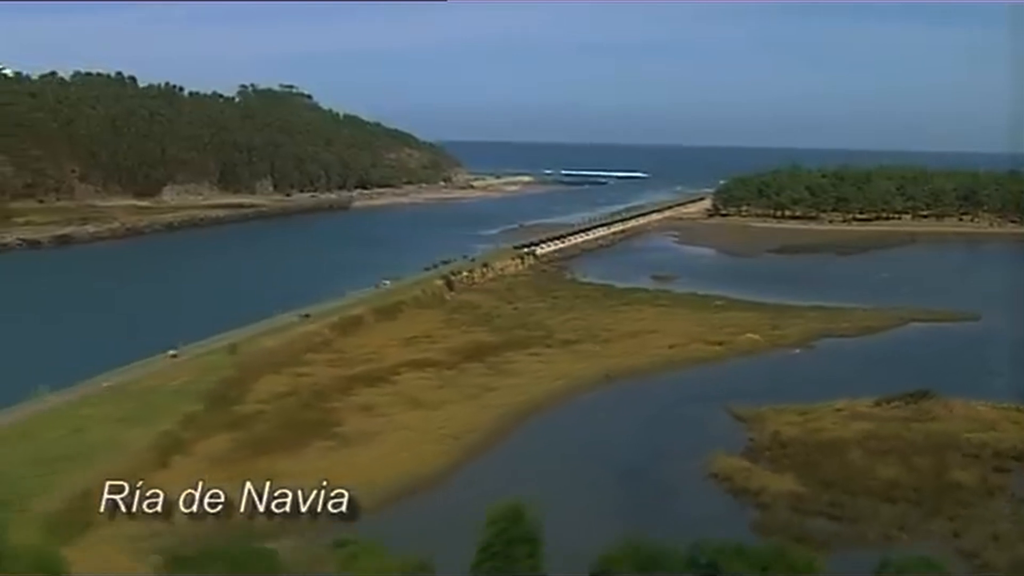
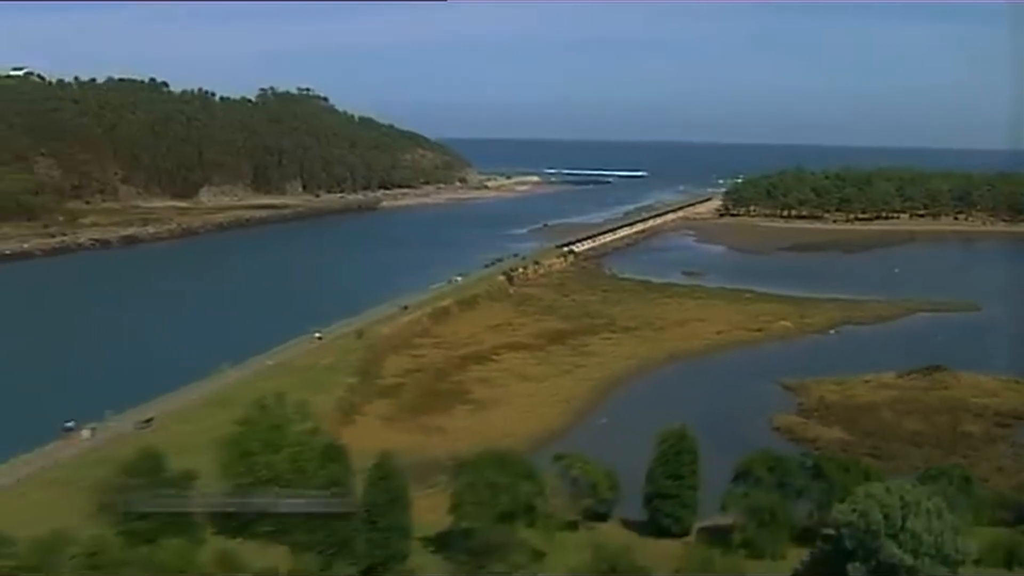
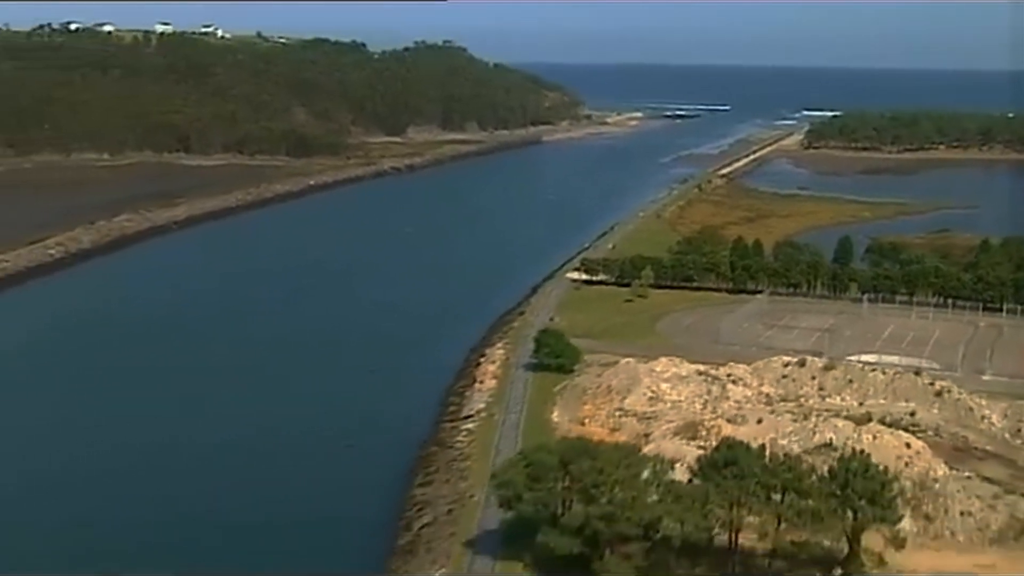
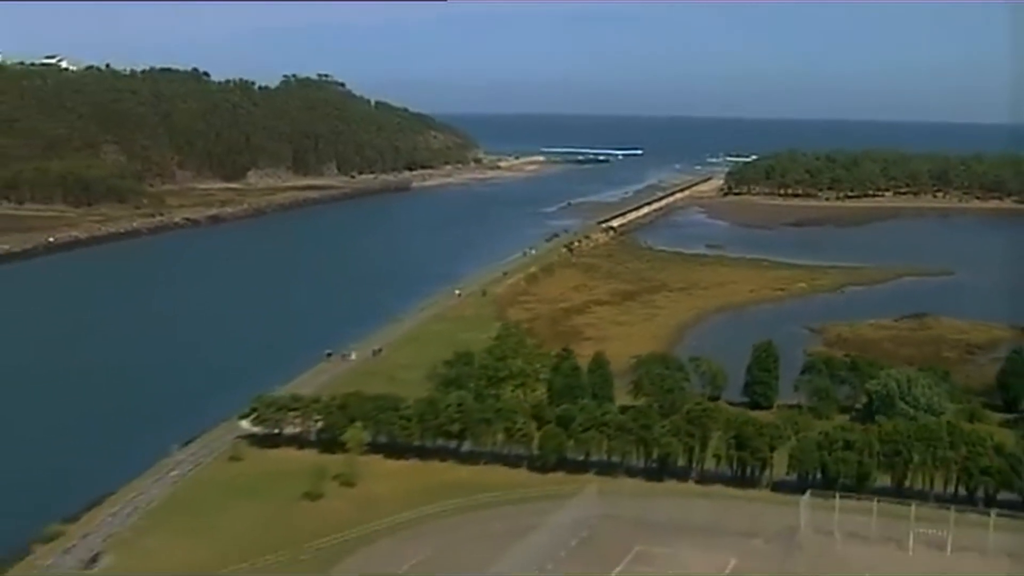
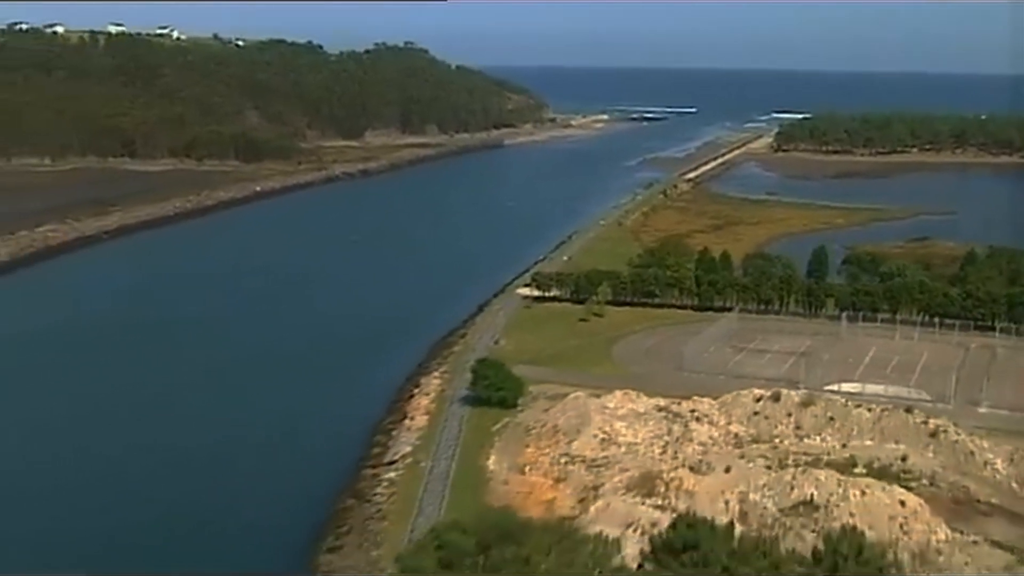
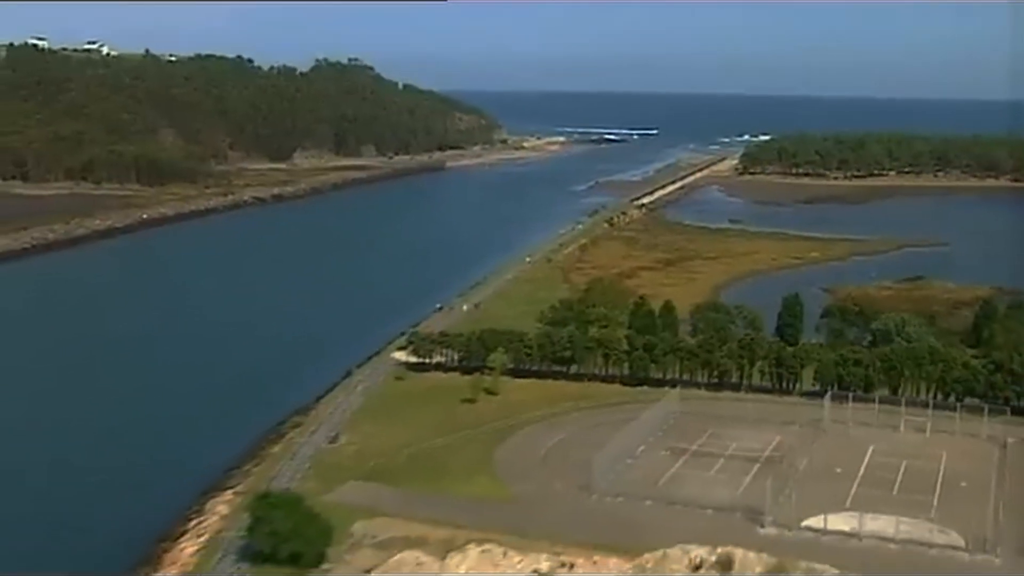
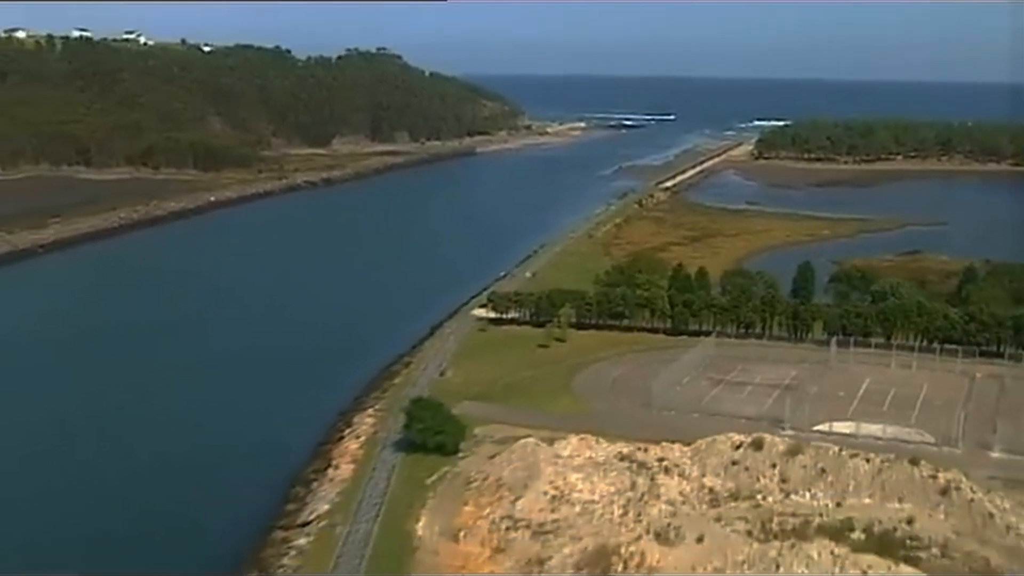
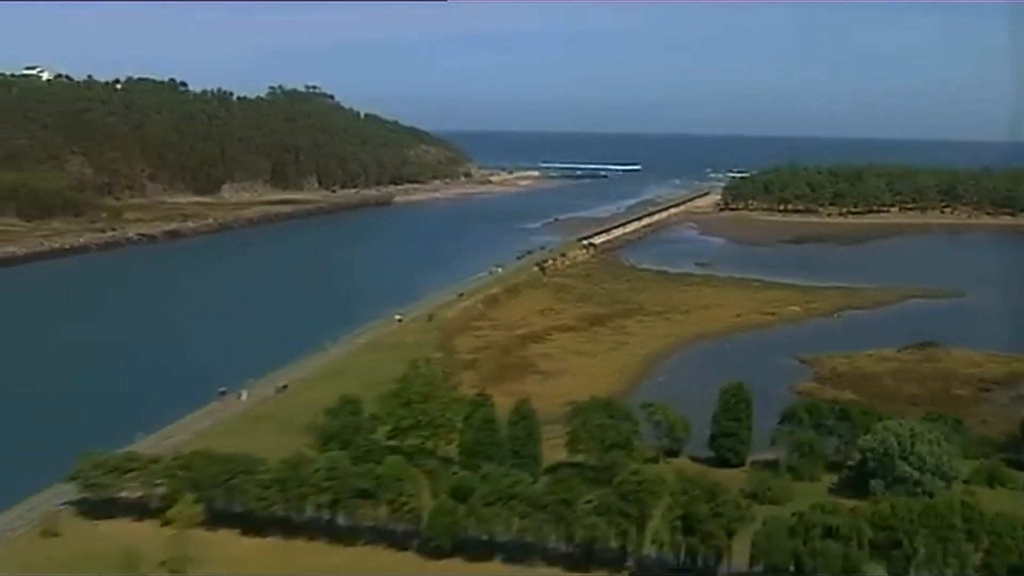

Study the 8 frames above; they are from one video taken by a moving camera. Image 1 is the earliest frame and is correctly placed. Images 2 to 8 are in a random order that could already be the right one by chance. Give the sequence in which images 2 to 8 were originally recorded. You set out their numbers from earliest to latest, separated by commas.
2, 8, 4, 6, 7, 5, 3
